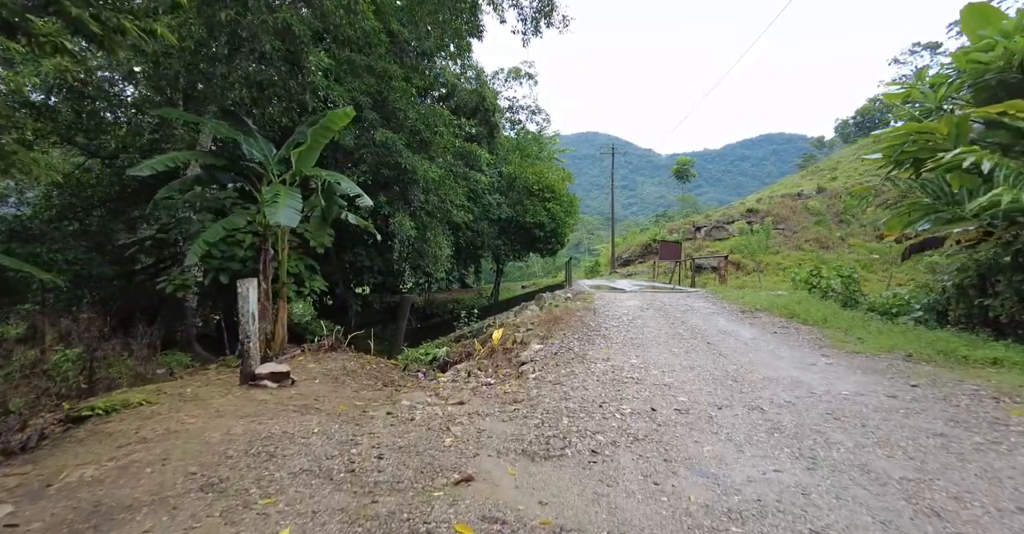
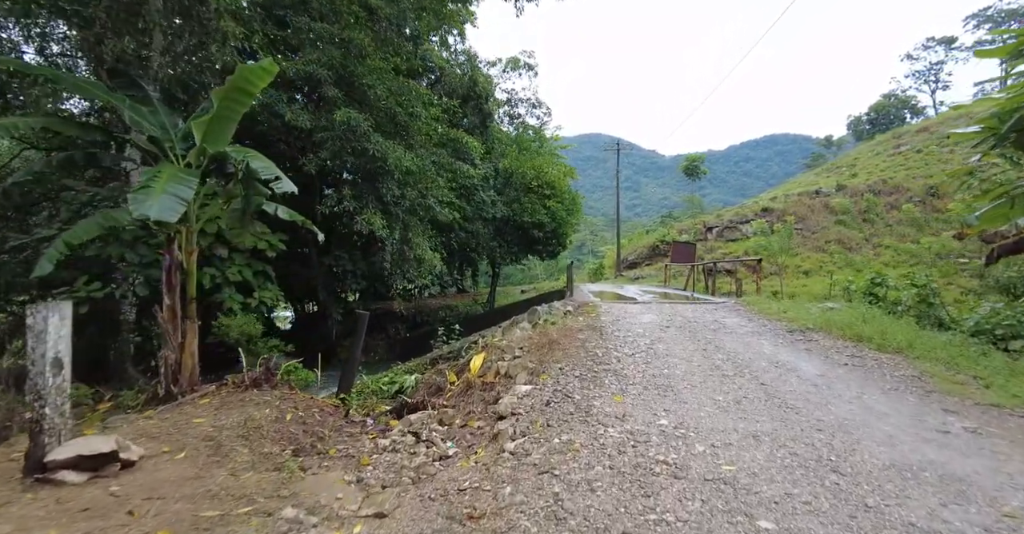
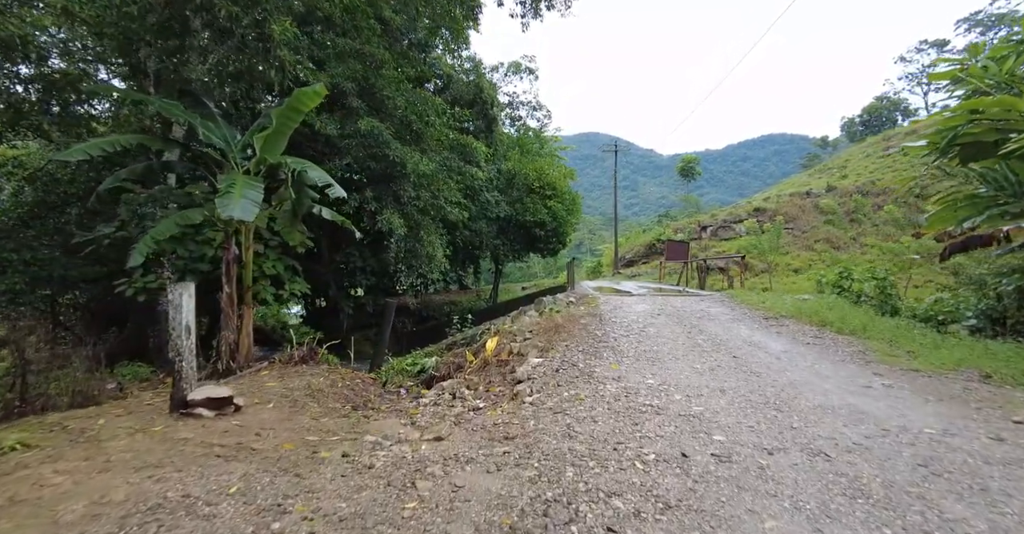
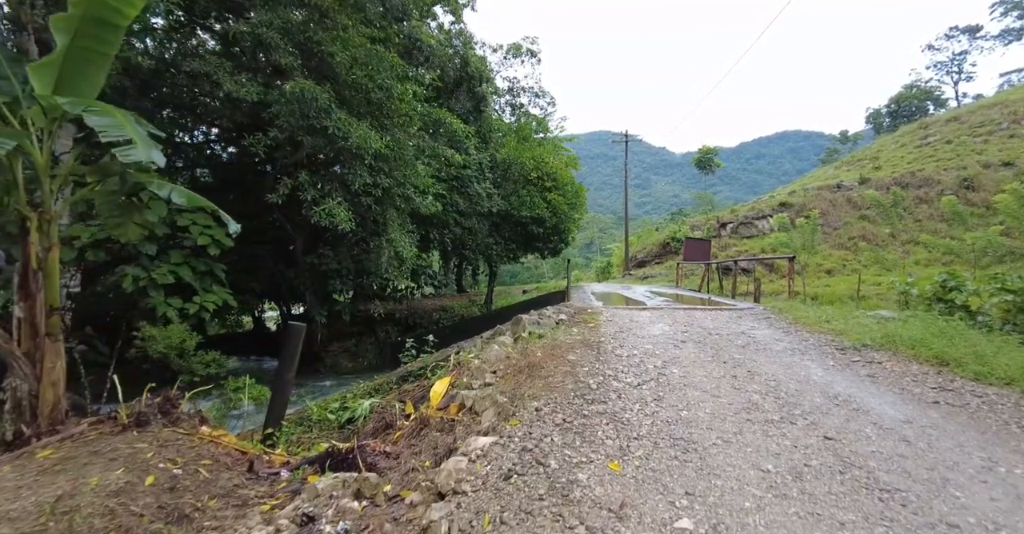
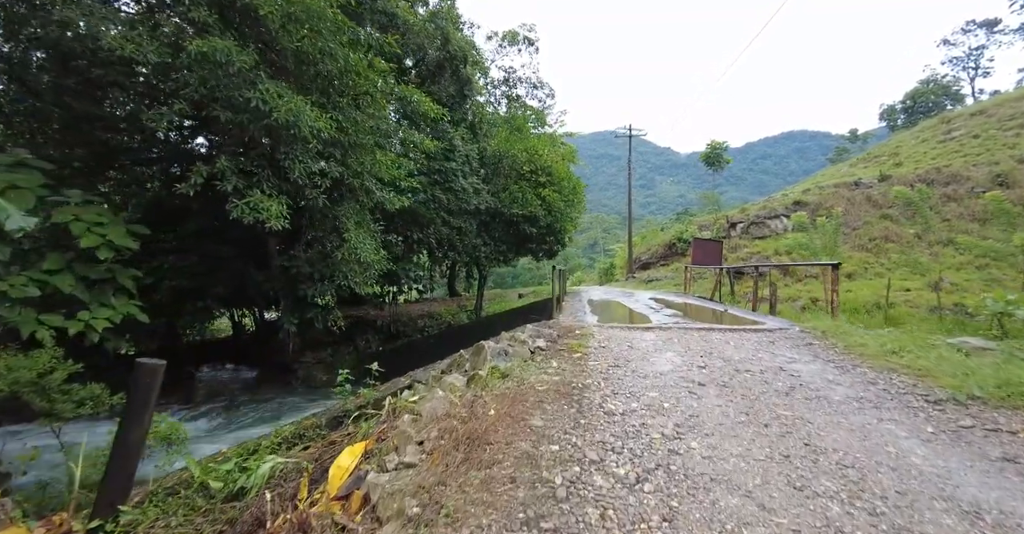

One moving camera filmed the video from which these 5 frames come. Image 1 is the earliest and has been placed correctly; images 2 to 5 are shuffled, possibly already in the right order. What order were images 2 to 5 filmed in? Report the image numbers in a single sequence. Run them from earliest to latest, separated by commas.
3, 2, 4, 5
